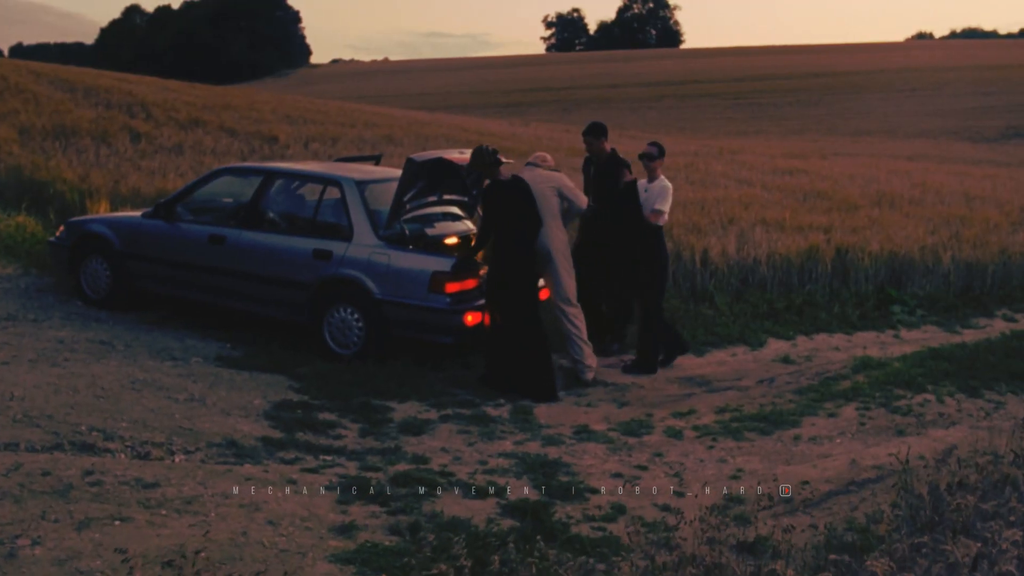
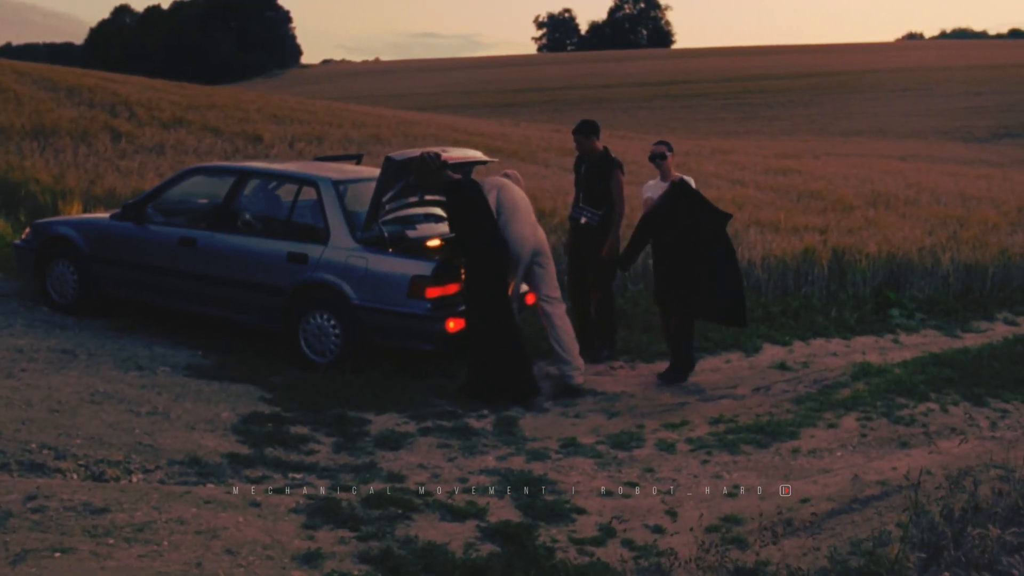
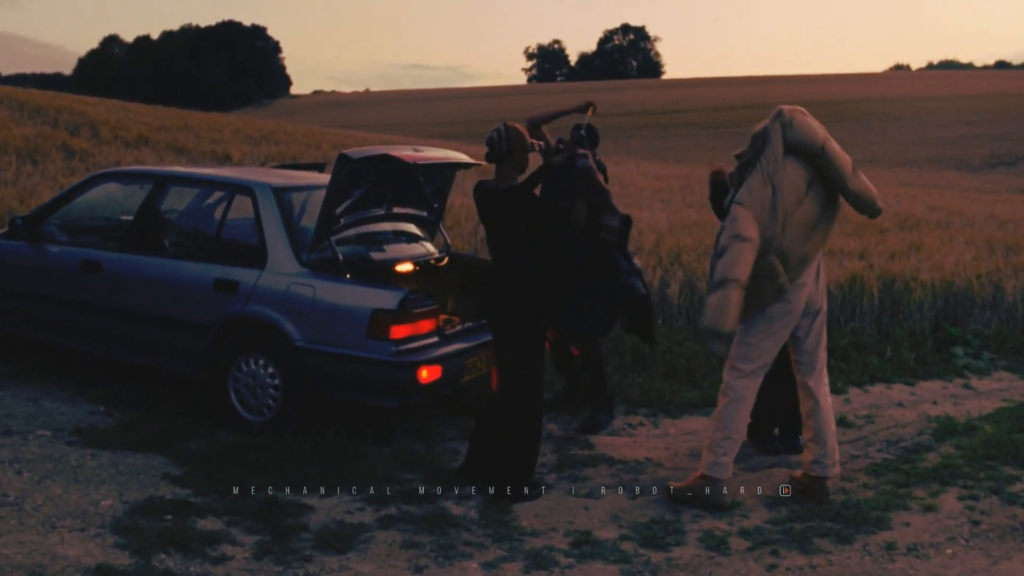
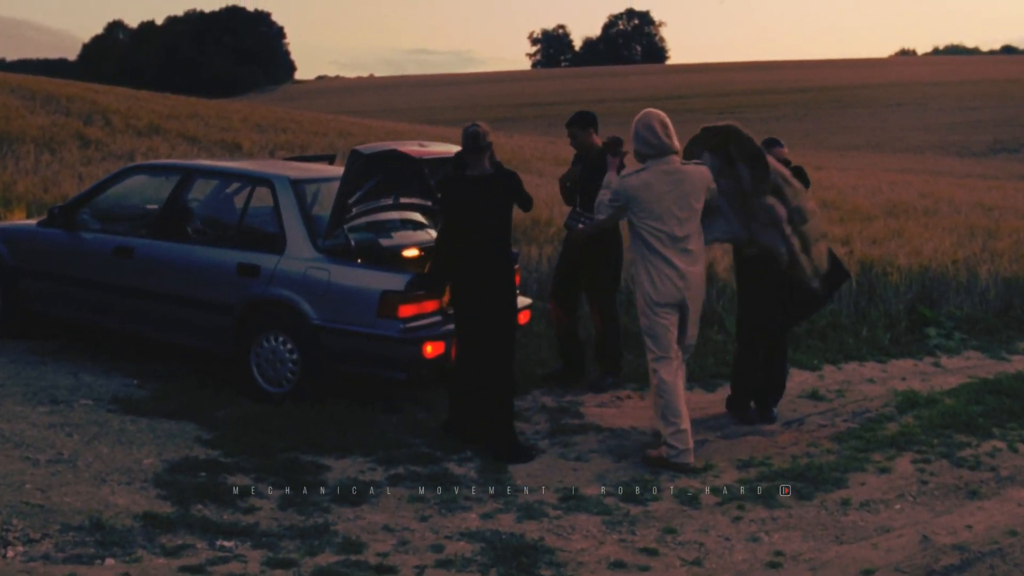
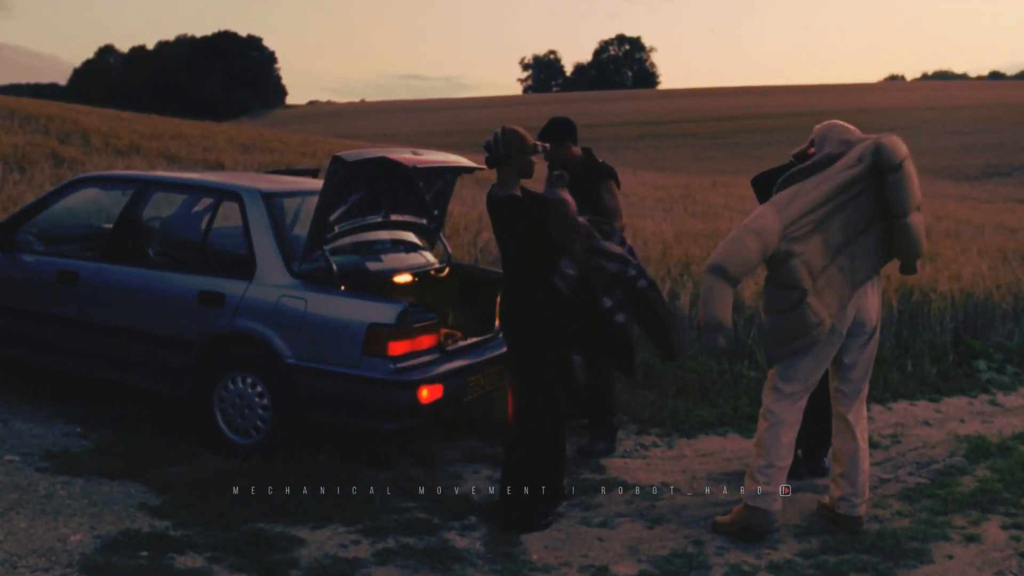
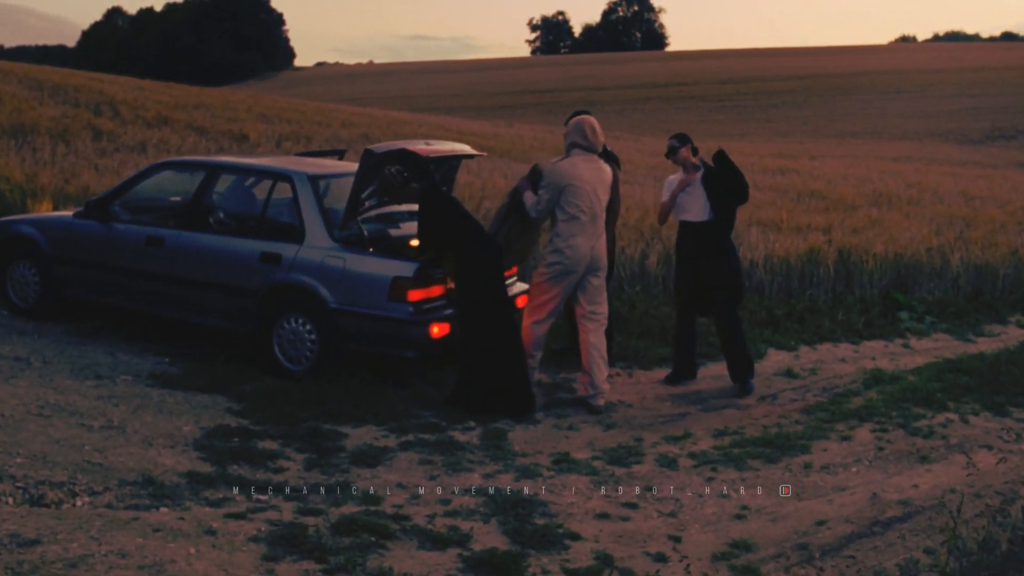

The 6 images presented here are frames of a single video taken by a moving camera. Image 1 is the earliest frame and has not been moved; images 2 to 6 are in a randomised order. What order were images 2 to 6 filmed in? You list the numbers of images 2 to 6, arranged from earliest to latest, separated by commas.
2, 6, 4, 3, 5
